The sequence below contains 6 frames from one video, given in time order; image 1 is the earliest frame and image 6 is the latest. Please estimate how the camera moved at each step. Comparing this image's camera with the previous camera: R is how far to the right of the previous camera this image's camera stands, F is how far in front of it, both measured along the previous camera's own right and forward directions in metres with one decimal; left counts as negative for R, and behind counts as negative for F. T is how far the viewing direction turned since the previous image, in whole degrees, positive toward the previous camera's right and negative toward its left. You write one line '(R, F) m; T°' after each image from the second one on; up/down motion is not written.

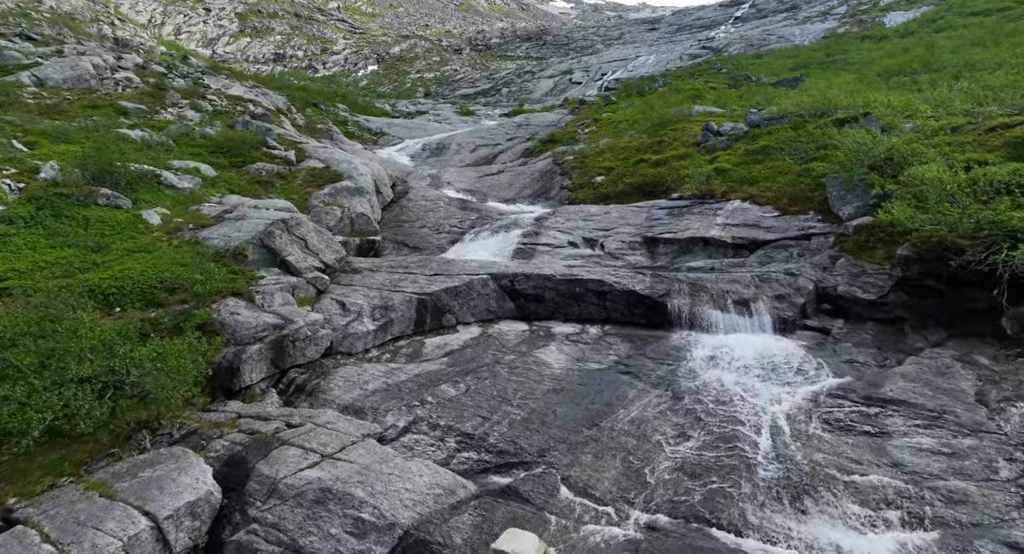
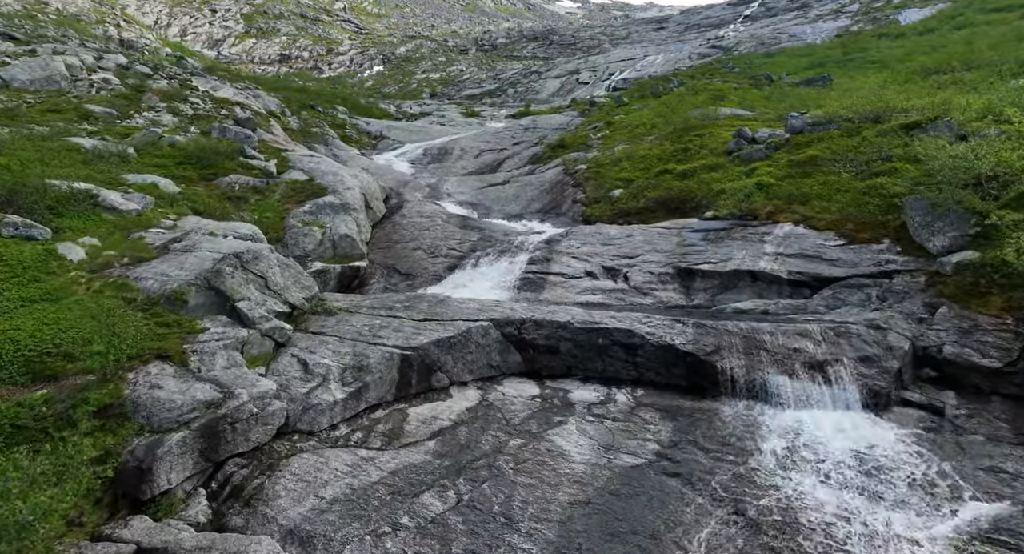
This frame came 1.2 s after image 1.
(0.0, +5.1) m; -1°
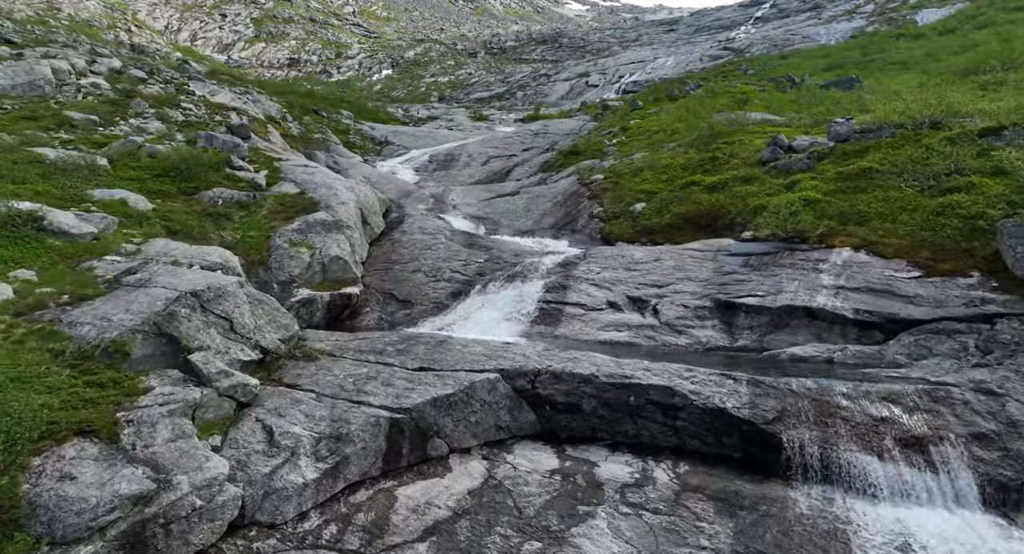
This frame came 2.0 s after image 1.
(-0.1, +3.7) m; -1°
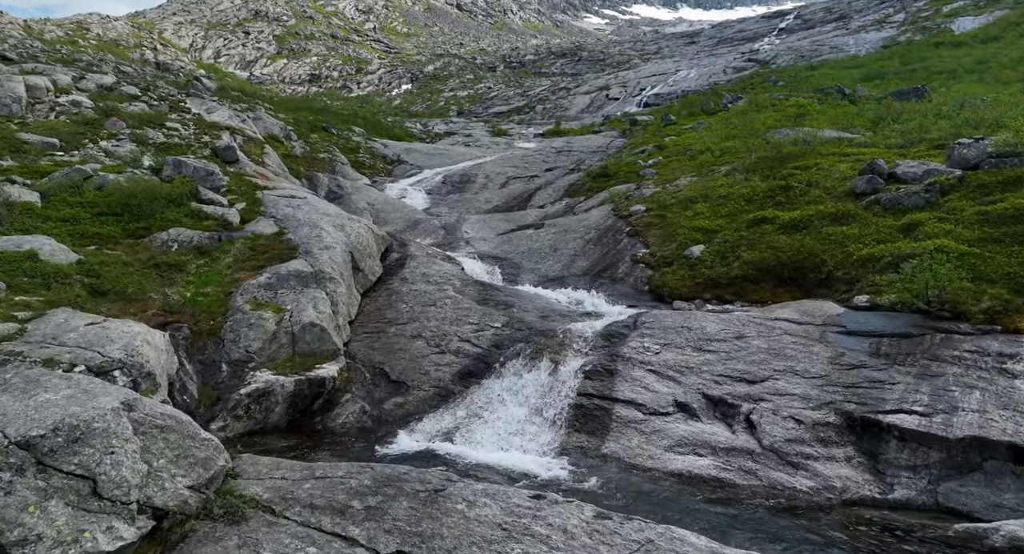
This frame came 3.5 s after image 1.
(-0.3, +7.2) m; -2°
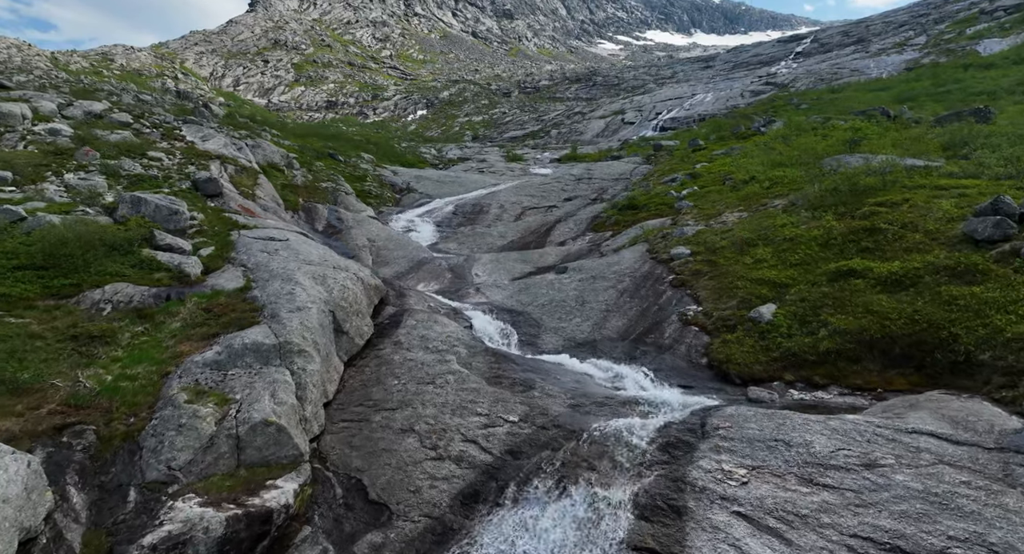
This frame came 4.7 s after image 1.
(-0.2, +6.0) m; -1°
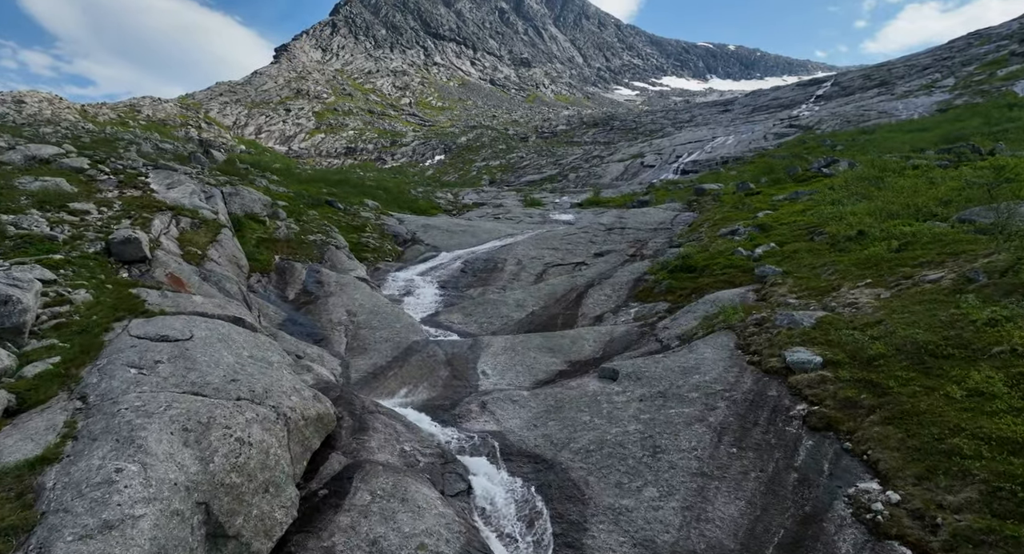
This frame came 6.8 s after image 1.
(-0.2, +11.5) m; -2°
